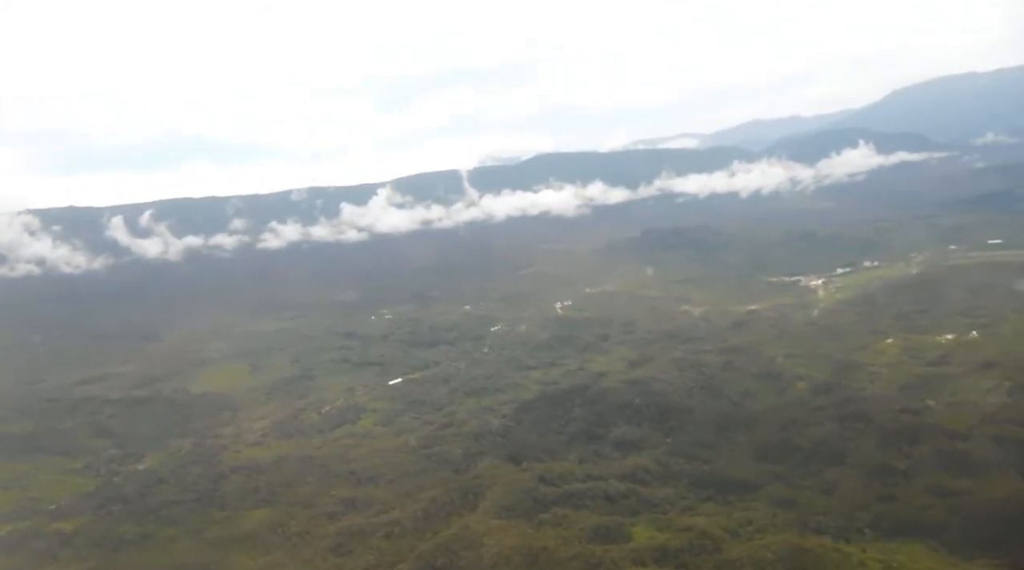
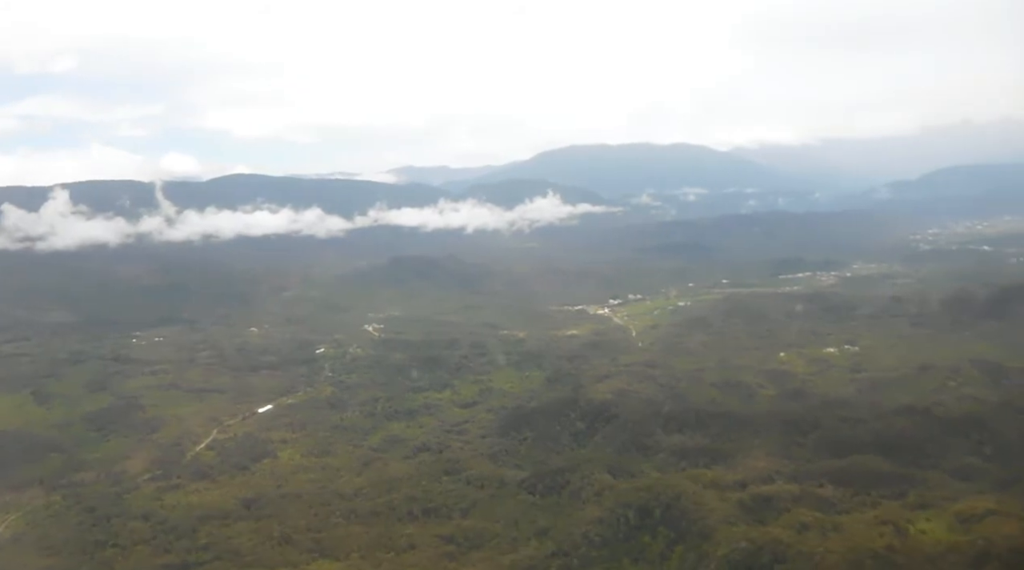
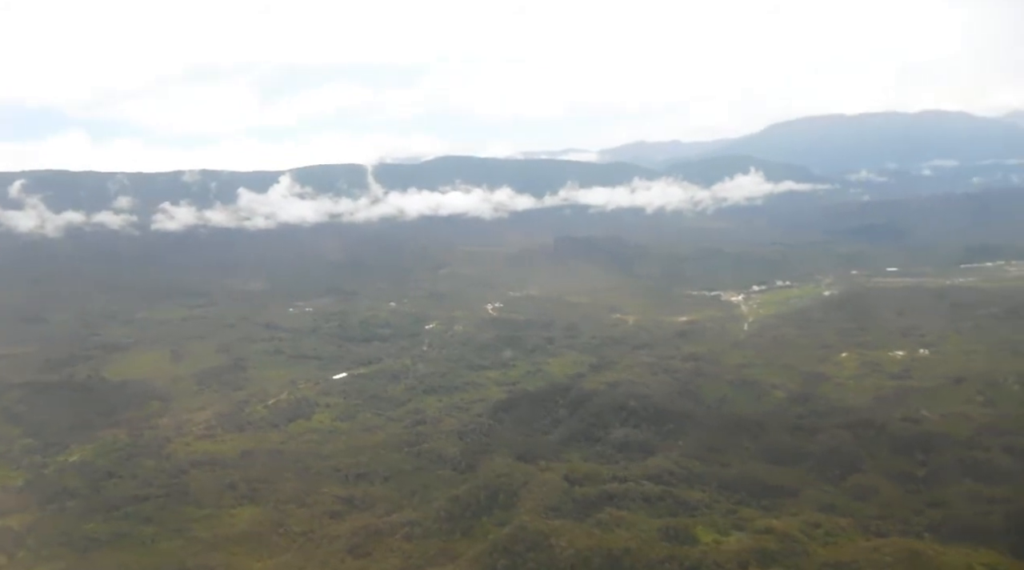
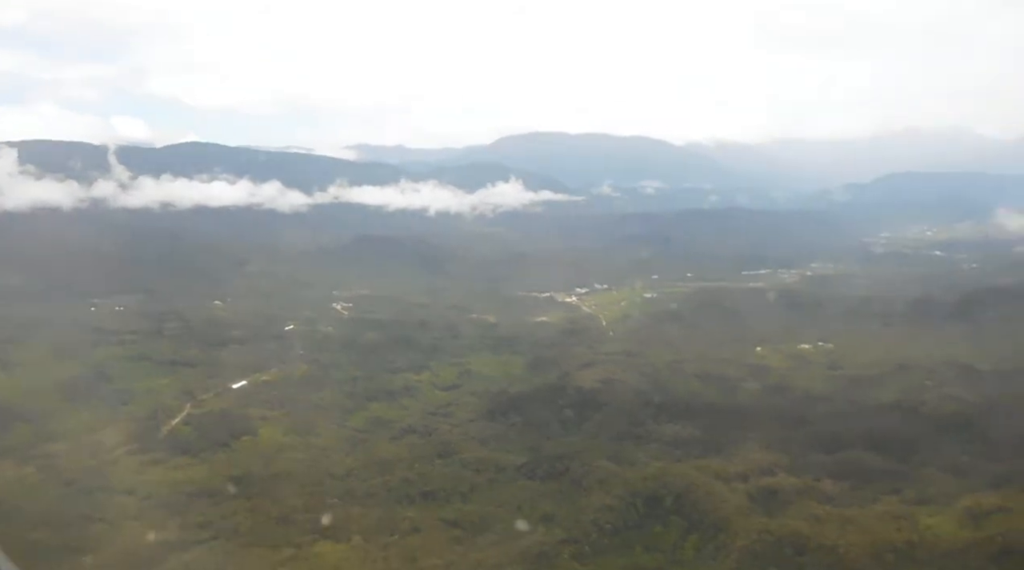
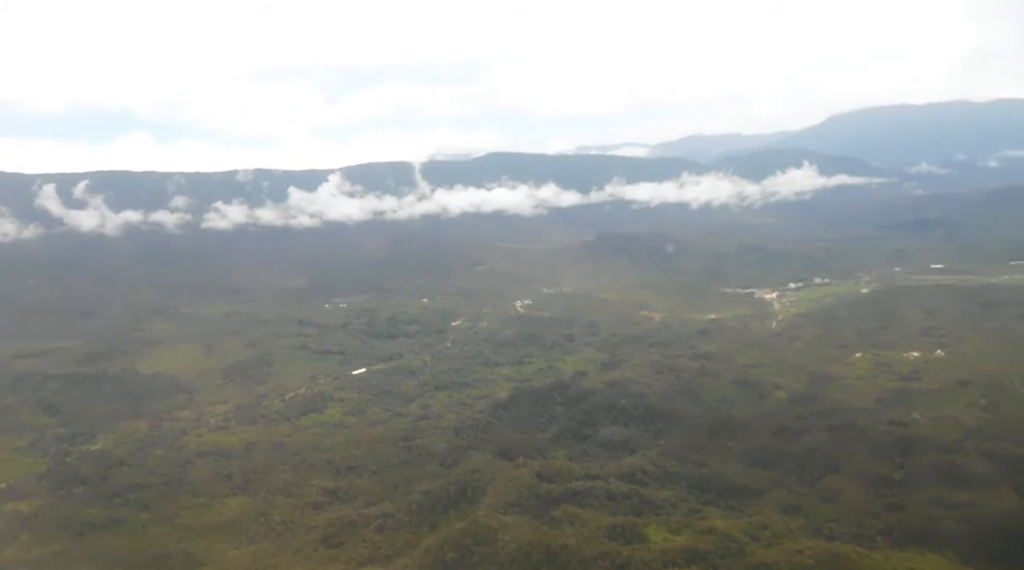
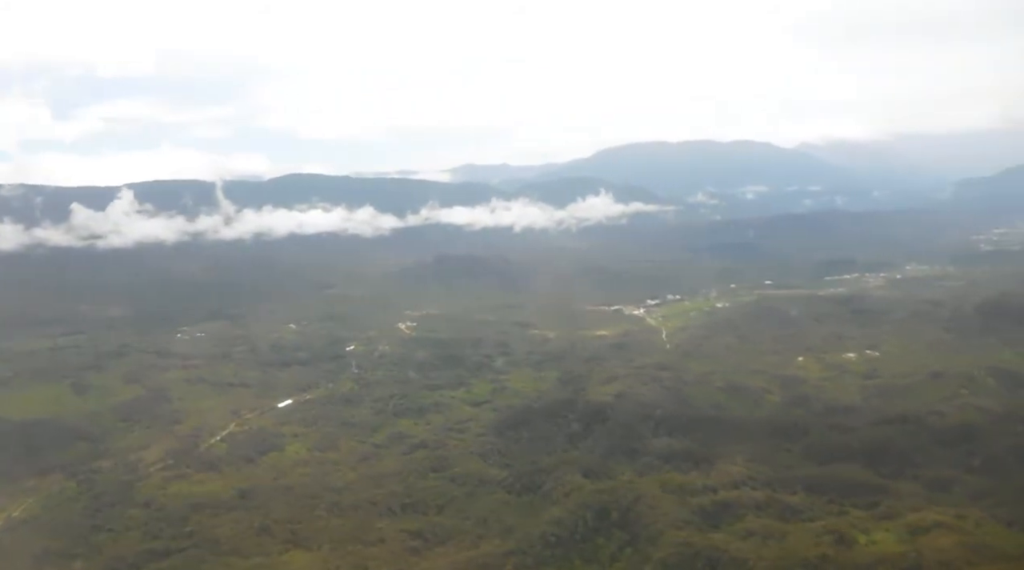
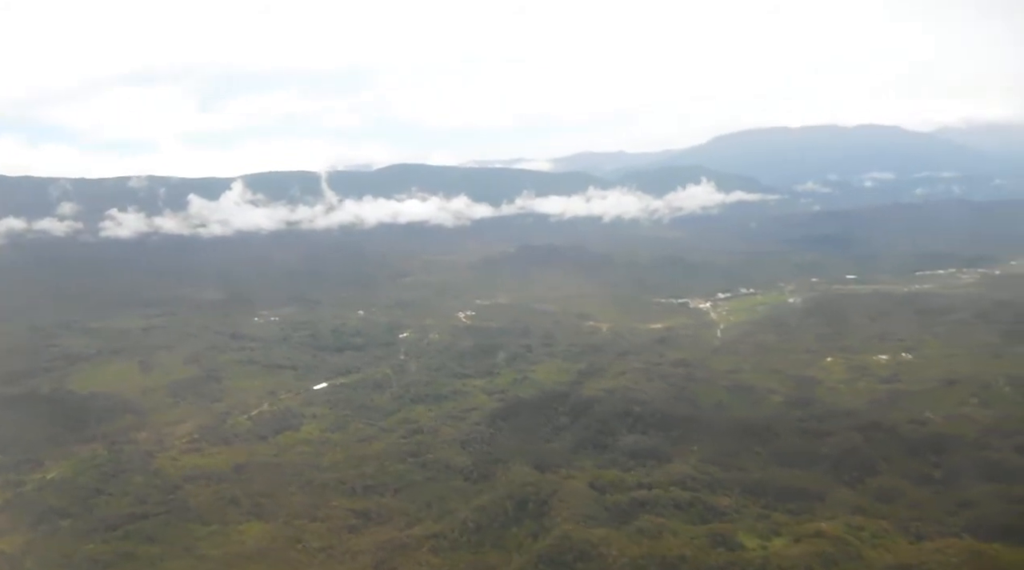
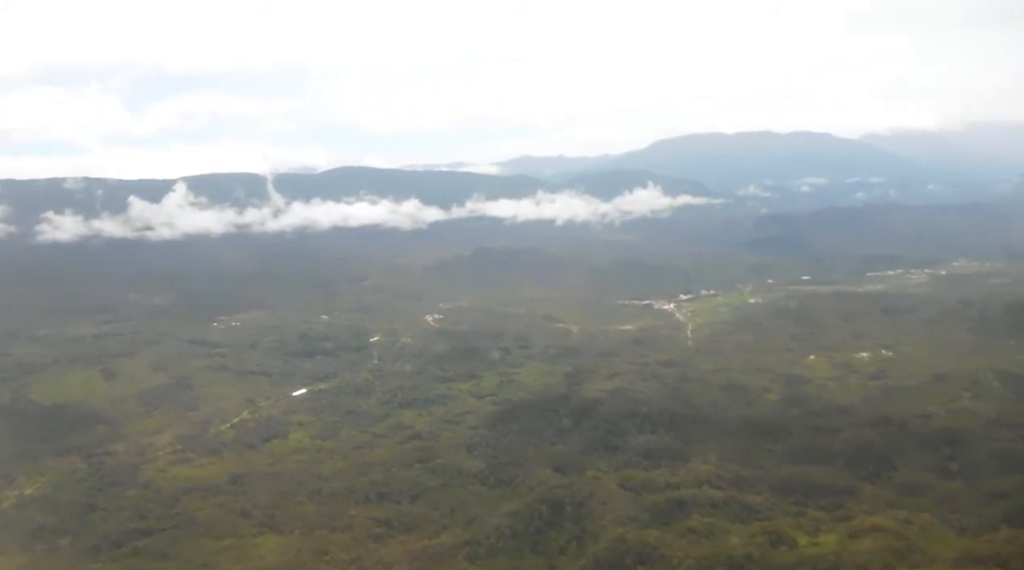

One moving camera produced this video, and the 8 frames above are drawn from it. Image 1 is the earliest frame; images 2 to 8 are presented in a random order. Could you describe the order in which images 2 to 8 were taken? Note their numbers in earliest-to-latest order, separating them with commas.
5, 3, 7, 8, 6, 2, 4
